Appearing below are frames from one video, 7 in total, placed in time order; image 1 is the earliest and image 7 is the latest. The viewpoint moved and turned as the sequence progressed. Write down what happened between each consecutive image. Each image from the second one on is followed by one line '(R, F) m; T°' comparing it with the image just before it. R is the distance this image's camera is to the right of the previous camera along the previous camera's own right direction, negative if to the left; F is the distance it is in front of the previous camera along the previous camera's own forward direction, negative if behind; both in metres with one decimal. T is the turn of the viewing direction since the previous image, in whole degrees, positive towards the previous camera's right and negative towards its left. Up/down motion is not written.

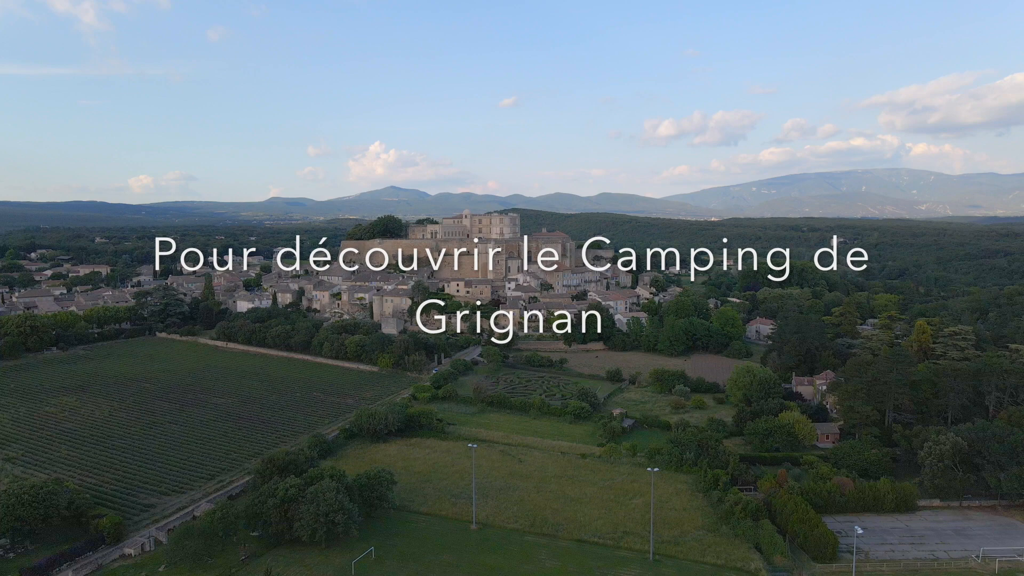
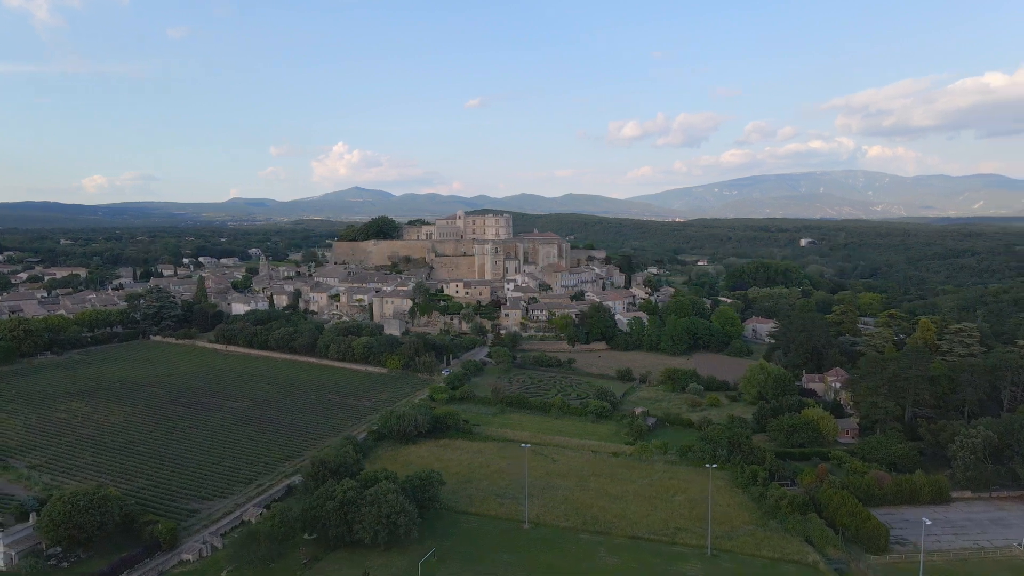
(-2.0, -0.1) m; +3°
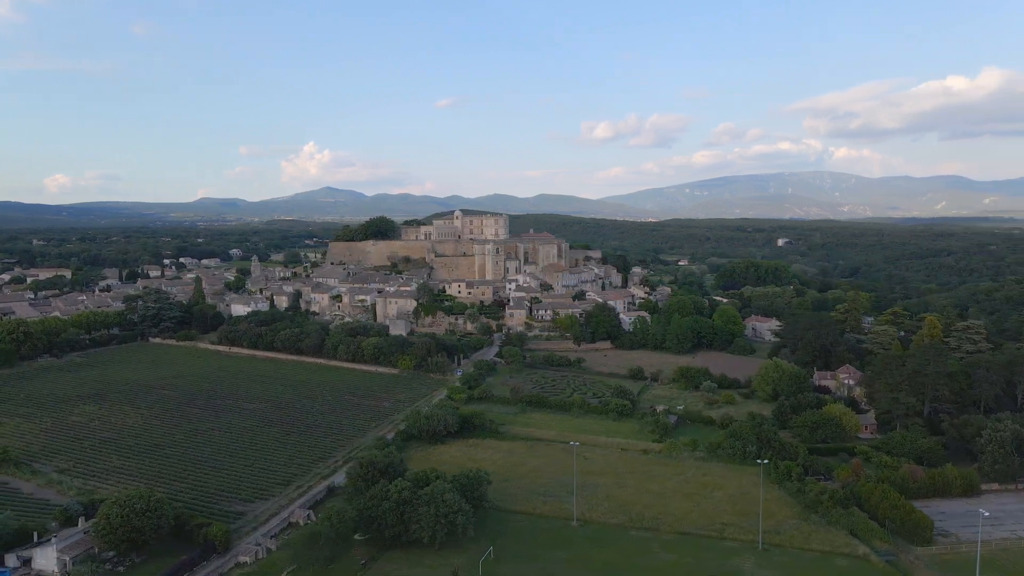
(-1.7, -0.1) m; +2°
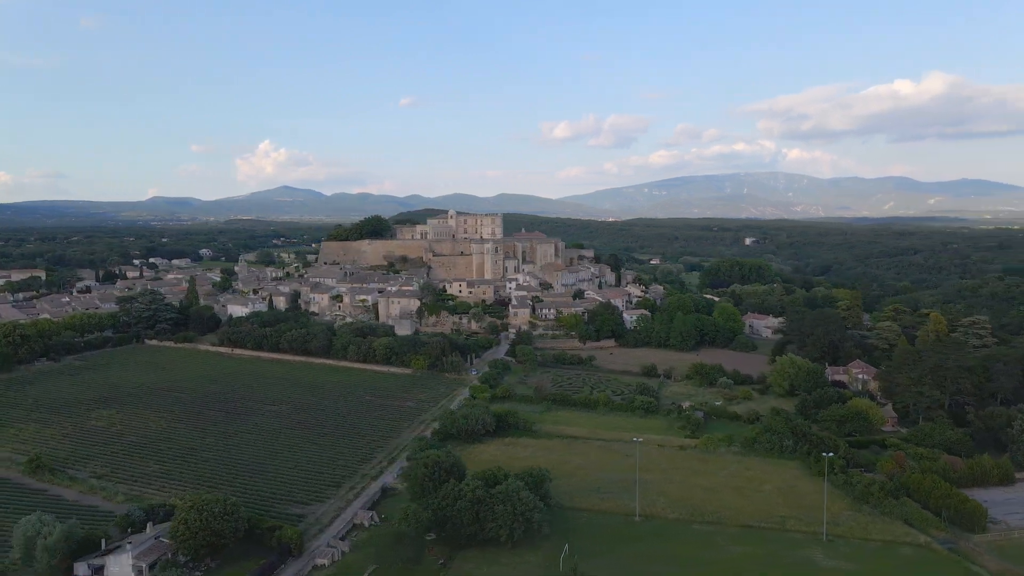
(-2.3, 0.0) m; +3°
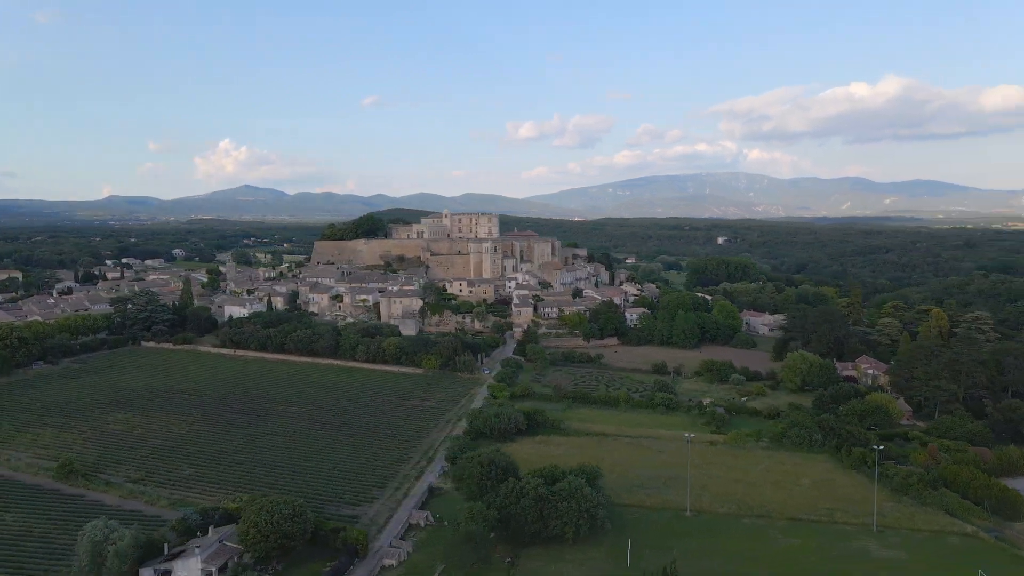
(-2.0, 0.0) m; +3°
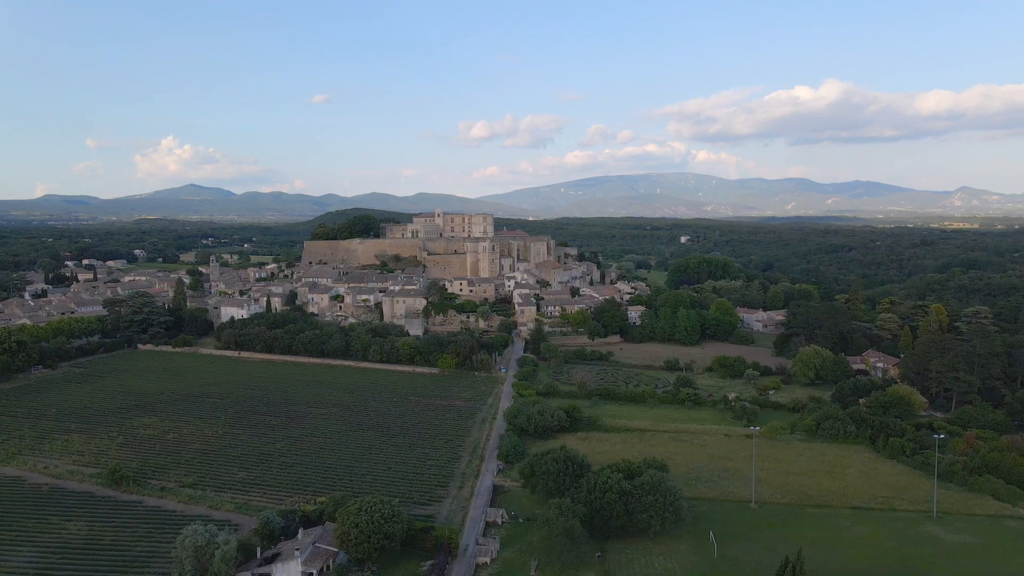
(-2.7, 0.0) m; +3°
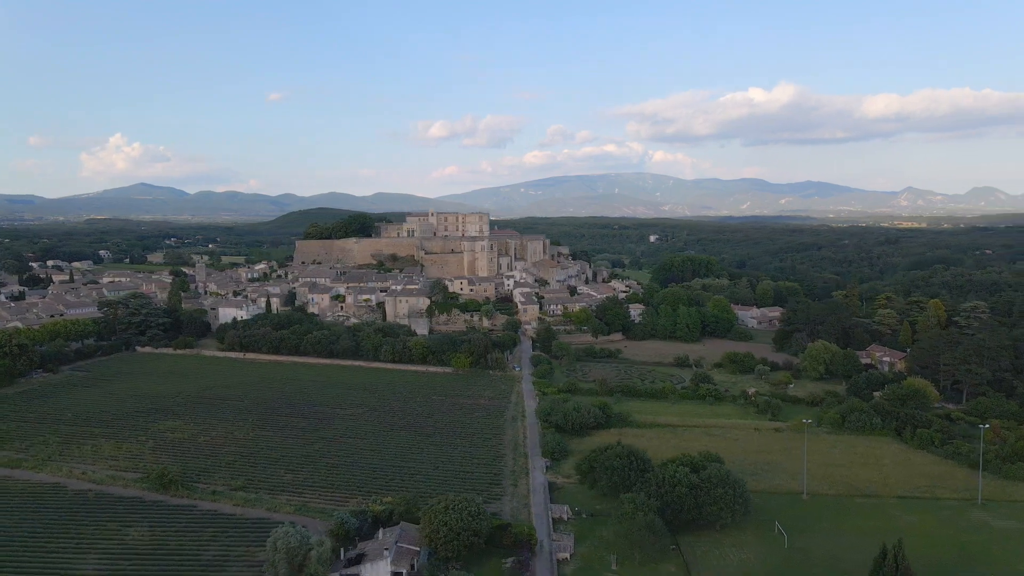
(-2.3, 0.0) m; +3°
